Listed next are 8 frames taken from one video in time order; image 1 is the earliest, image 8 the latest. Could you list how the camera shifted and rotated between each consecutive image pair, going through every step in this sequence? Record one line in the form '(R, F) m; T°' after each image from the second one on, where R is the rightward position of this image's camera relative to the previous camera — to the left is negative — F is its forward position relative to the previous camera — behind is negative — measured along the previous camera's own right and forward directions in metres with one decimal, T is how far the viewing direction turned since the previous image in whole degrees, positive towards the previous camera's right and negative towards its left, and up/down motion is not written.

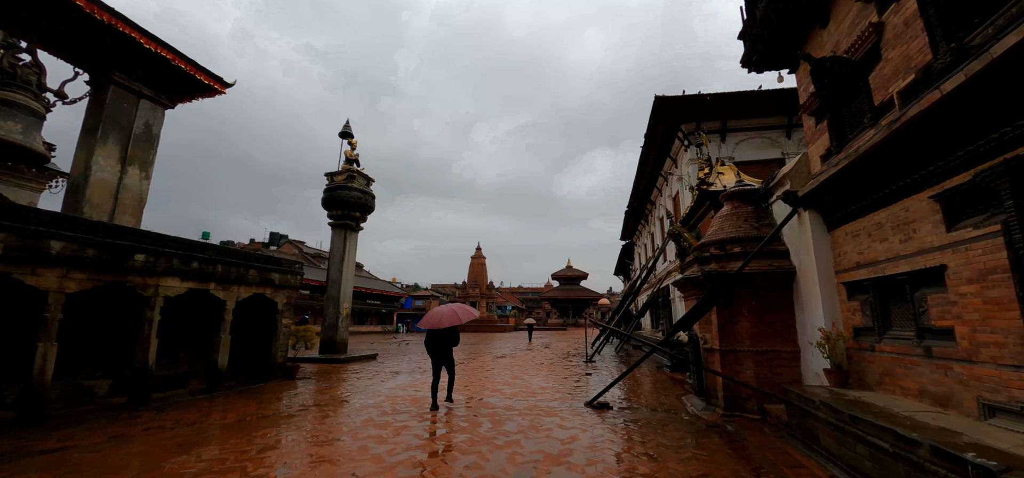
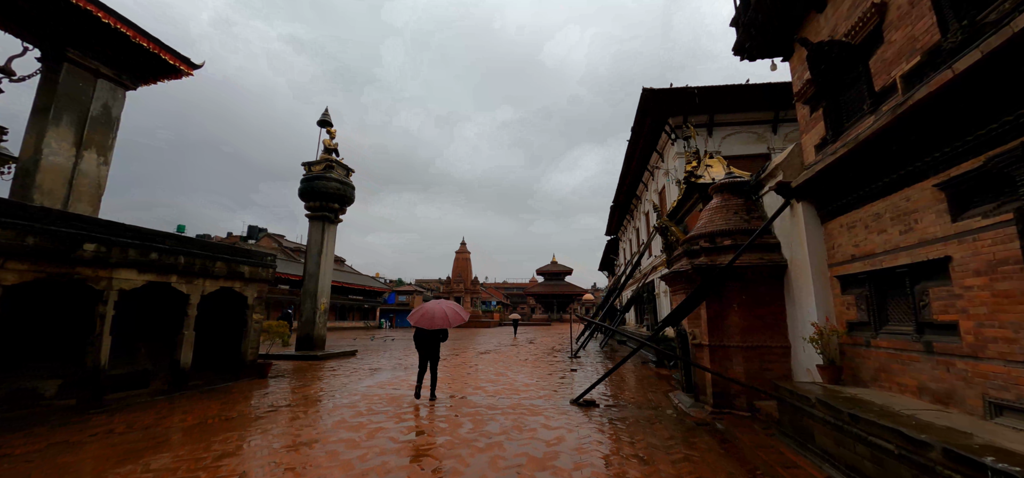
(0.0, +0.3) m; +2°
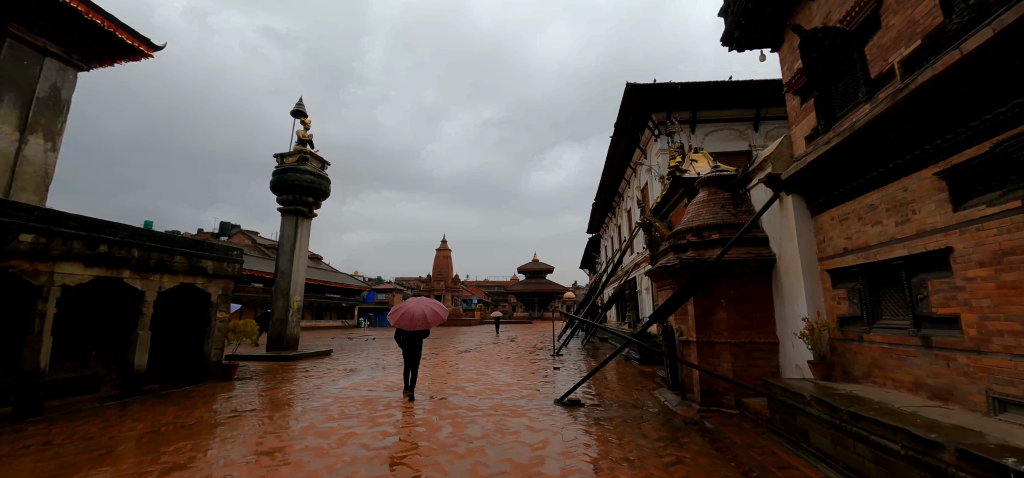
(0.0, +0.3) m; +3°
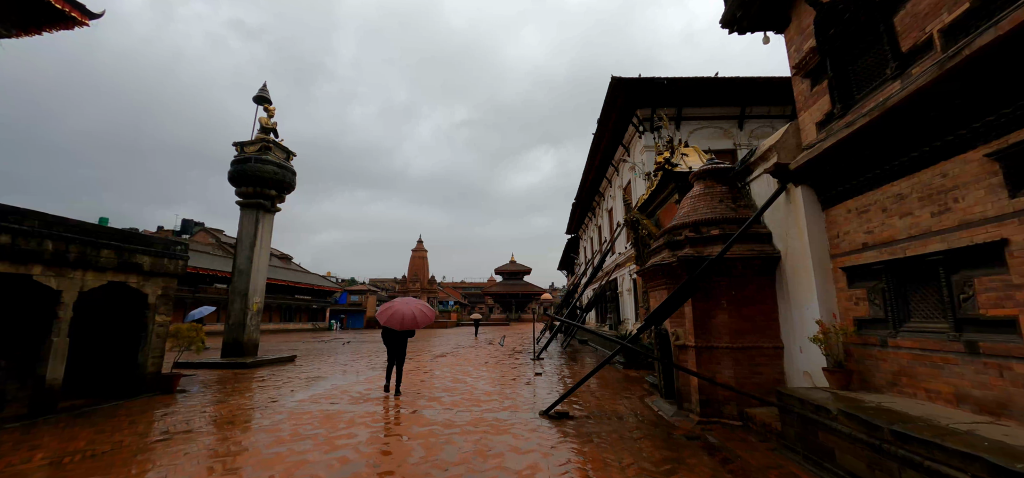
(-0.1, +0.6) m; +3°
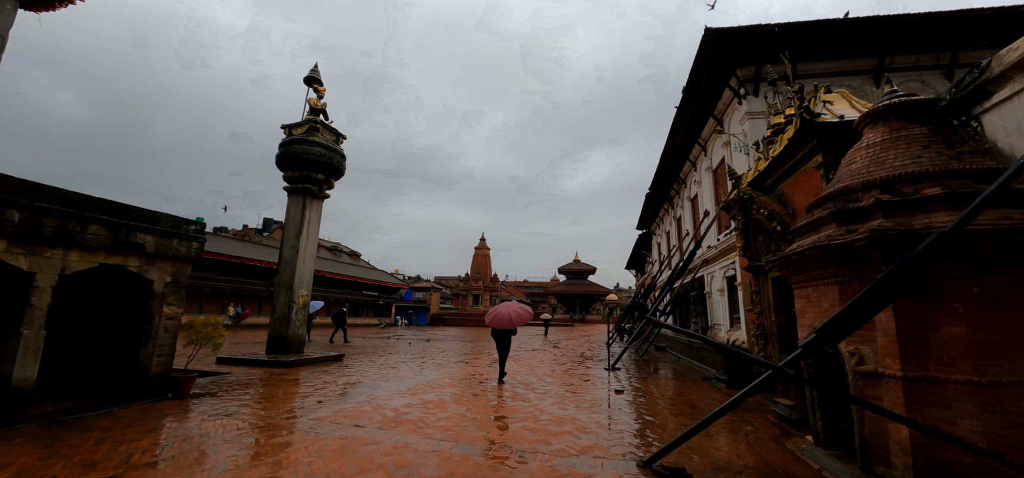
(-0.2, +1.7) m; -9°
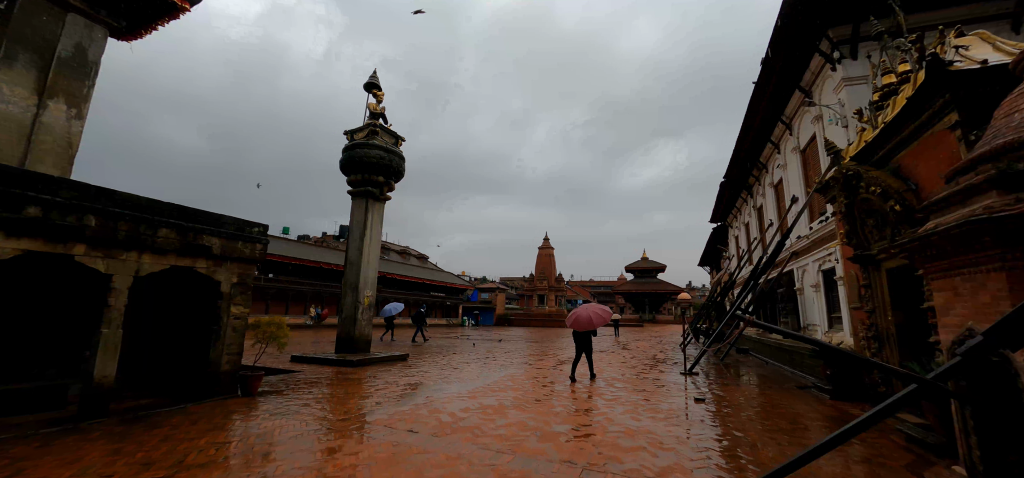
(+0.1, +0.5) m; -9°
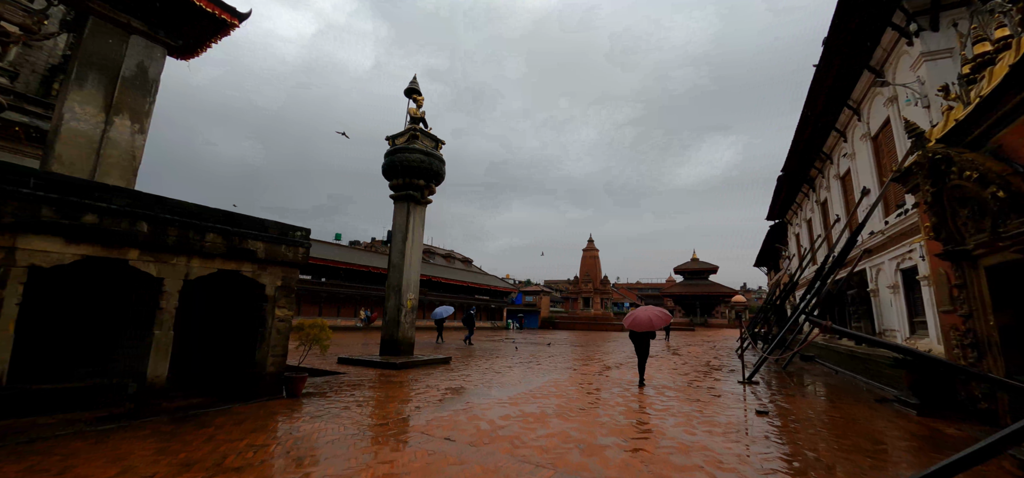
(+0.1, +0.2) m; -6°
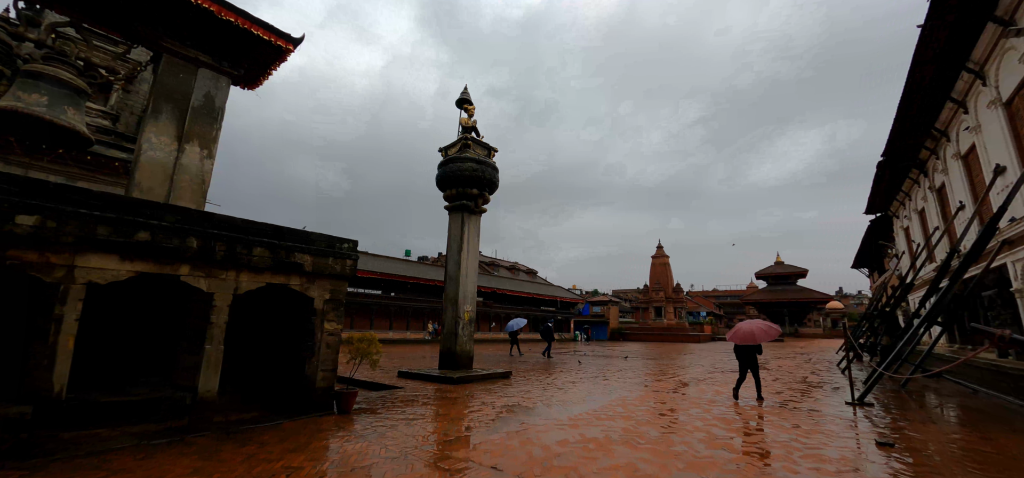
(+0.2, +0.5) m; -9°
